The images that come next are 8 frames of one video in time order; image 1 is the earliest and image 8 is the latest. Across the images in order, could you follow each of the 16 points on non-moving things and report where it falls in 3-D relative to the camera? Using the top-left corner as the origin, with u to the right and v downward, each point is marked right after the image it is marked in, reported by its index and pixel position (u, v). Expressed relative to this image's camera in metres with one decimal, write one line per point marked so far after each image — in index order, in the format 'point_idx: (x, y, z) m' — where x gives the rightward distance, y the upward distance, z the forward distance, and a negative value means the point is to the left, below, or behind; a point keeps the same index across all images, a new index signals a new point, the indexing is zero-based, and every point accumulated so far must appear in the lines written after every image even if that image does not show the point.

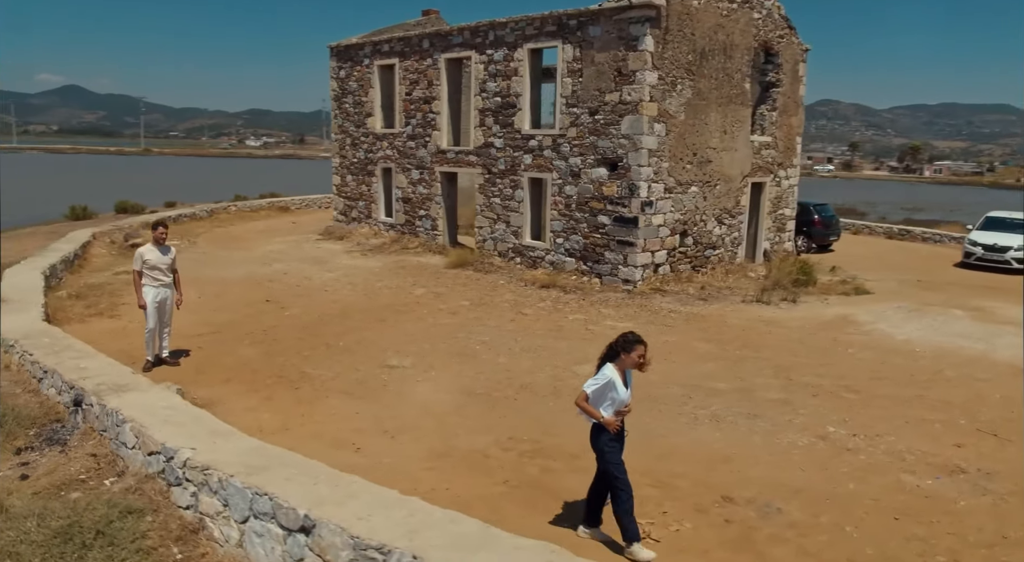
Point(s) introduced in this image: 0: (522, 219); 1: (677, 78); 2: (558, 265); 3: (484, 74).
0: (+0.2, +1.2, +13.9) m
1: (+2.7, +3.4, +12.0) m
2: (+0.8, +0.3, +13.3) m
3: (-0.6, +4.1, +14.1) m
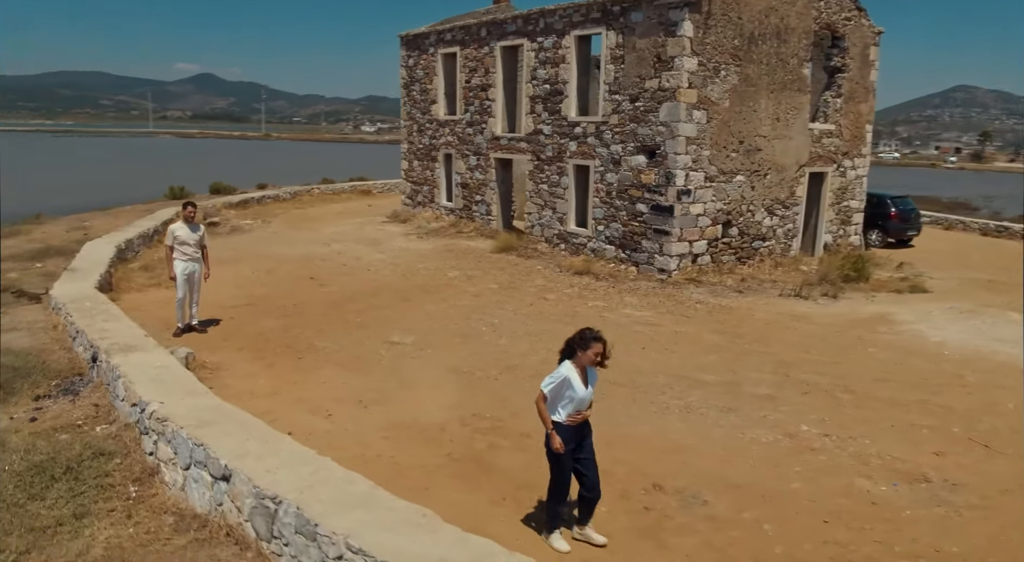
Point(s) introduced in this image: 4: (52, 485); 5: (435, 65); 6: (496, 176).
0: (+1.1, +1.5, +13.9) m
1: (+3.4, +3.5, +11.7) m
2: (+1.6, +0.5, +13.3) m
3: (+0.4, +4.4, +14.3) m
4: (-3.1, -1.4, +4.9) m
5: (-1.9, +5.2, +17.3) m
6: (-0.4, +2.3, +15.9) m
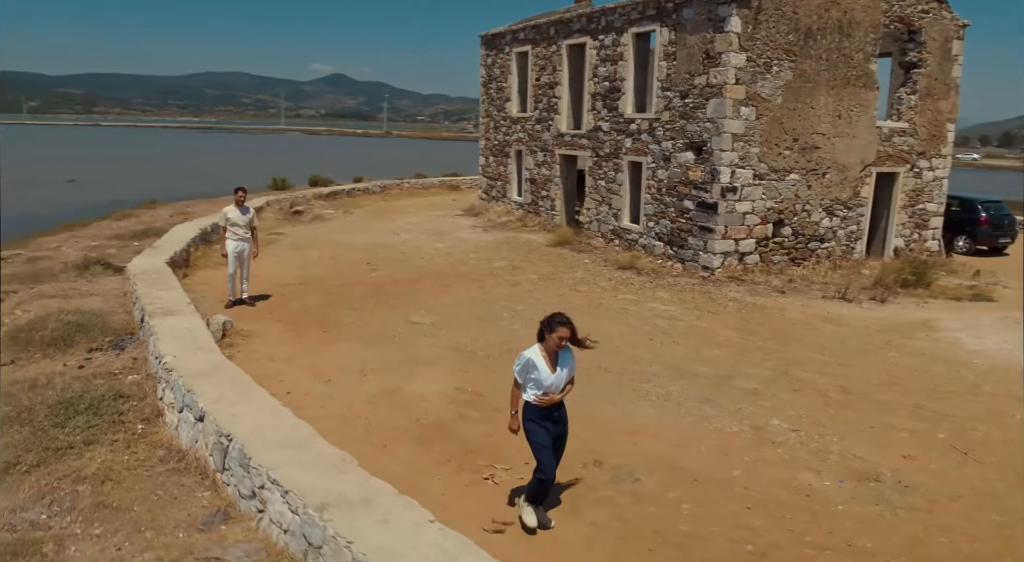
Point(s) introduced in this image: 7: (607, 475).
0: (+2.2, +1.6, +14.1) m
1: (+4.2, +3.5, +11.5) m
2: (+2.5, +0.6, +13.4) m
3: (+1.7, +4.5, +14.5) m
4: (-3.5, -1.1, +5.8) m
5: (-0.1, +5.4, +17.9) m
6: (+1.1, +2.5, +16.3) m
7: (+0.7, -1.5, +5.4) m
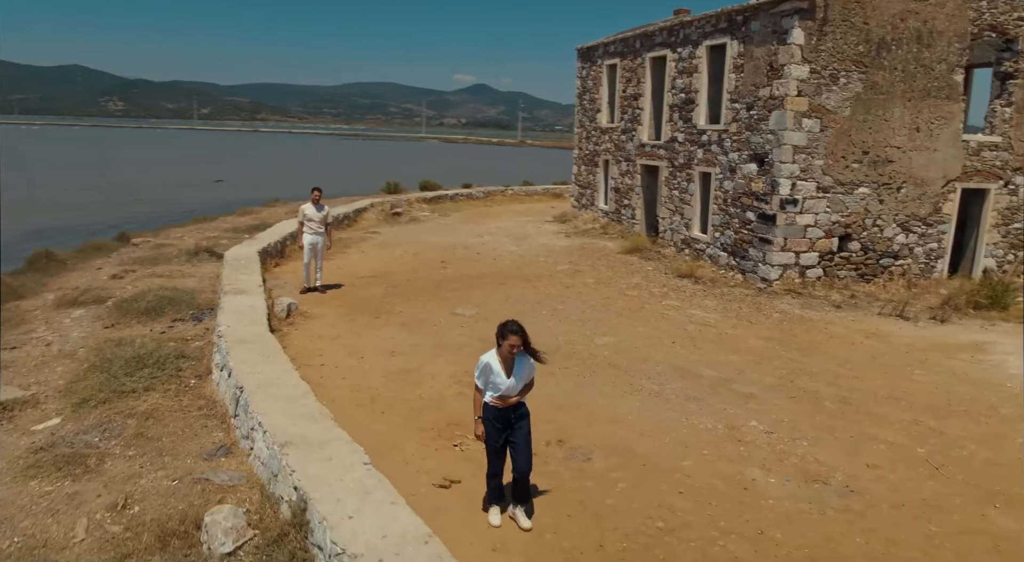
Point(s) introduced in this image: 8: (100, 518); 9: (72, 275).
0: (+3.6, +1.4, +14.2) m
1: (+5.2, +3.3, +11.3) m
2: (+3.8, +0.4, +13.4) m
3: (+3.3, +4.3, +14.7) m
4: (-3.7, -0.9, +7.1) m
5: (+2.3, +5.3, +18.4) m
6: (+3.0, +2.3, +16.6) m
7: (+0.4, -1.4, +5.9) m
8: (-2.7, -1.6, +4.7) m
9: (-7.2, +0.1, +11.7) m
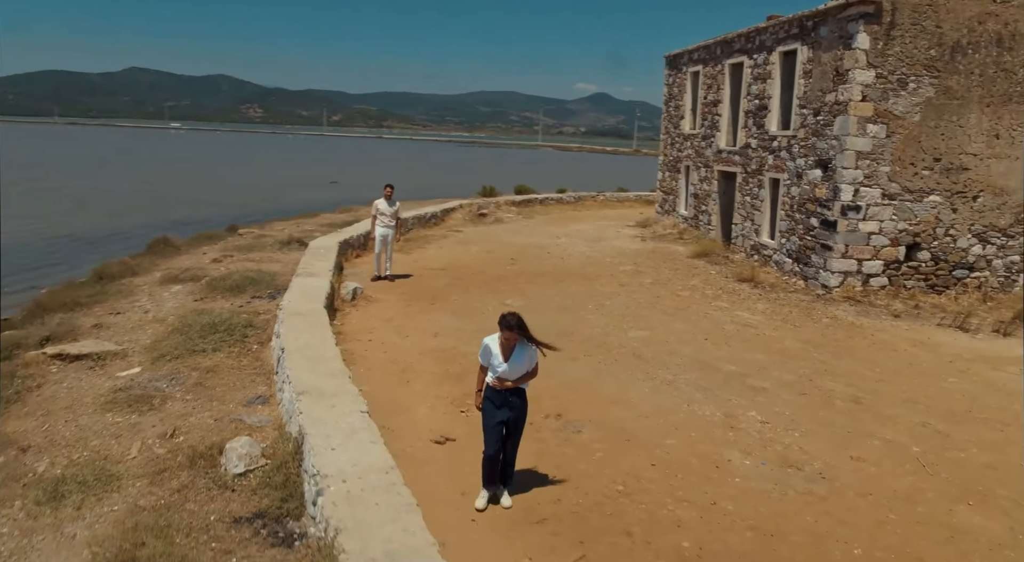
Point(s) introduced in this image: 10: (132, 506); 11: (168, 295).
0: (+4.9, +1.2, +14.2) m
1: (+6.1, +3.2, +11.1) m
2: (+5.0, +0.3, +13.4) m
3: (+4.9, +4.2, +14.7) m
4: (-3.4, -0.6, +8.3) m
5: (+4.5, +5.1, +18.5) m
6: (+4.7, +2.2, +16.6) m
7: (+0.4, -1.3, +6.4) m
8: (-2.9, -1.3, +5.7) m
9: (-6.2, +0.4, +13.4) m
10: (-2.6, -1.5, +4.8) m
11: (-5.0, -0.2, +10.4) m
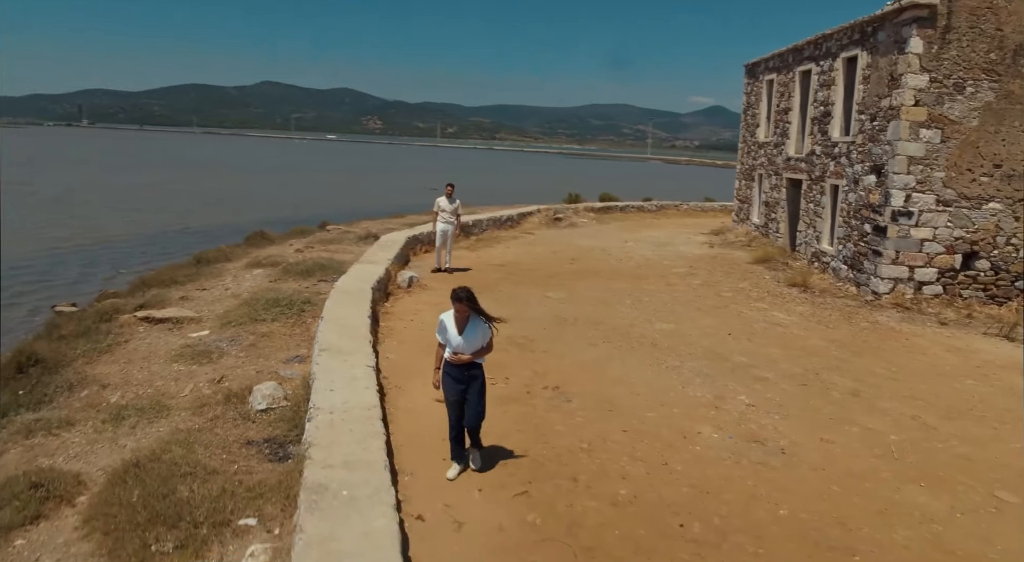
0: (+6.1, +1.1, +14.1) m
1: (+6.9, +3.0, +10.9) m
2: (+6.0, +0.2, +13.3) m
3: (+6.3, +4.0, +14.7) m
4: (-3.1, -0.4, +9.5) m
5: (+6.4, +4.9, +18.5) m
6: (+6.3, +2.0, +16.5) m
7: (+0.4, -1.1, +7.1) m
8: (-3.0, -1.0, +6.8) m
9: (-5.0, +0.7, +14.9) m
10: (-2.8, -1.2, +5.9) m
11: (-4.3, +0.1, +11.8) m
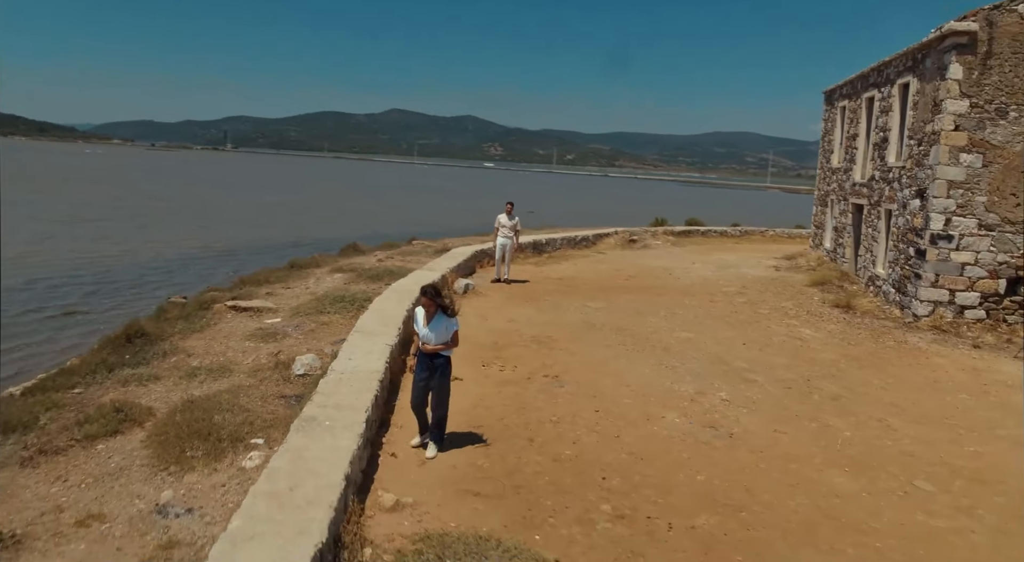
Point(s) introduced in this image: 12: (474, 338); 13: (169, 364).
0: (+7.2, +0.6, +14.2) m
1: (+7.6, +2.7, +10.9) m
2: (+6.9, -0.3, +13.3) m
3: (+7.6, +3.5, +14.8) m
4: (-2.6, -0.3, +11.0) m
5: (+8.4, +4.3, +18.6) m
6: (+7.8, +1.4, +16.6) m
7: (+0.4, -1.1, +8.1) m
8: (-2.9, -0.9, +8.4) m
9: (-3.7, +0.5, +16.8) m
10: (-2.9, -1.1, +7.4) m
11: (-3.5, 0.0, +13.5) m
12: (-0.5, -0.8, +9.9) m
13: (-4.0, -1.0, +8.4) m
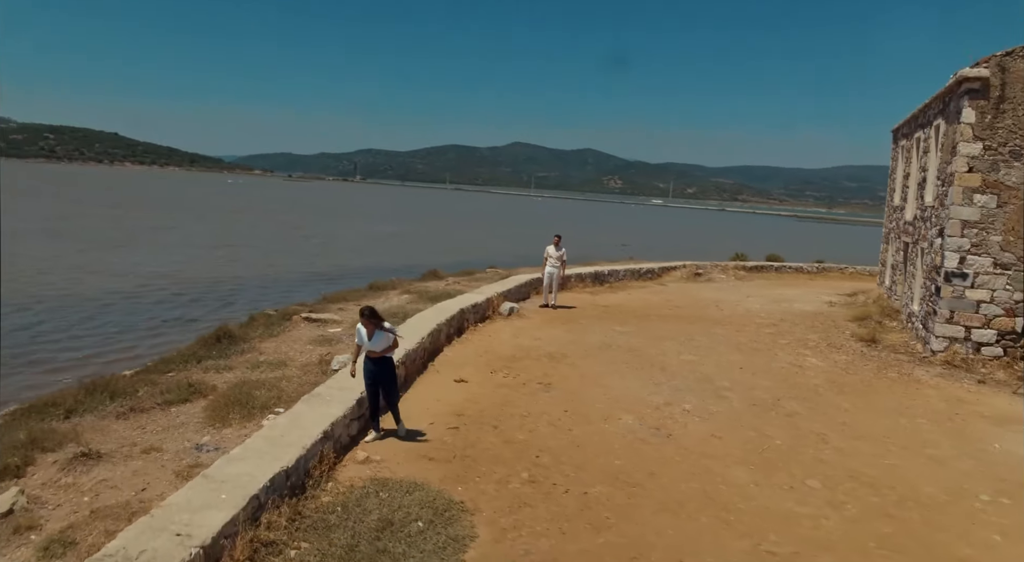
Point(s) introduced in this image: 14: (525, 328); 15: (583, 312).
0: (+8.1, -0.1, +14.5) m
1: (+8.0, +2.1, +11.3) m
2: (+7.7, -1.0, +13.7) m
3: (+8.7, +2.7, +15.2) m
4: (-2.1, -0.7, +12.9) m
5: (+10.1, +3.3, +18.8) m
6: (+9.1, +0.5, +16.8) m
7: (+0.4, -1.4, +9.5) m
8: (-2.9, -1.1, +10.3) m
9: (-2.2, 0.0, +18.8) m
10: (-3.0, -1.2, +9.4) m
11: (-2.6, -0.4, +15.5) m
12: (-0.3, -1.1, +11.4) m
13: (-3.9, -1.1, +10.5) m
14: (+0.2, -0.9, +13.4) m
15: (+1.6, -0.6, +15.7) m
